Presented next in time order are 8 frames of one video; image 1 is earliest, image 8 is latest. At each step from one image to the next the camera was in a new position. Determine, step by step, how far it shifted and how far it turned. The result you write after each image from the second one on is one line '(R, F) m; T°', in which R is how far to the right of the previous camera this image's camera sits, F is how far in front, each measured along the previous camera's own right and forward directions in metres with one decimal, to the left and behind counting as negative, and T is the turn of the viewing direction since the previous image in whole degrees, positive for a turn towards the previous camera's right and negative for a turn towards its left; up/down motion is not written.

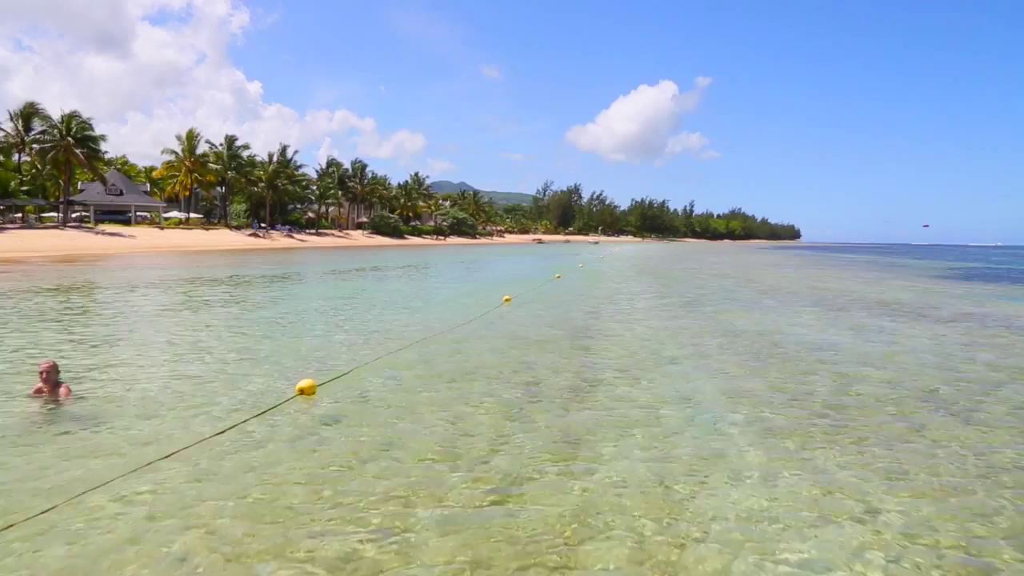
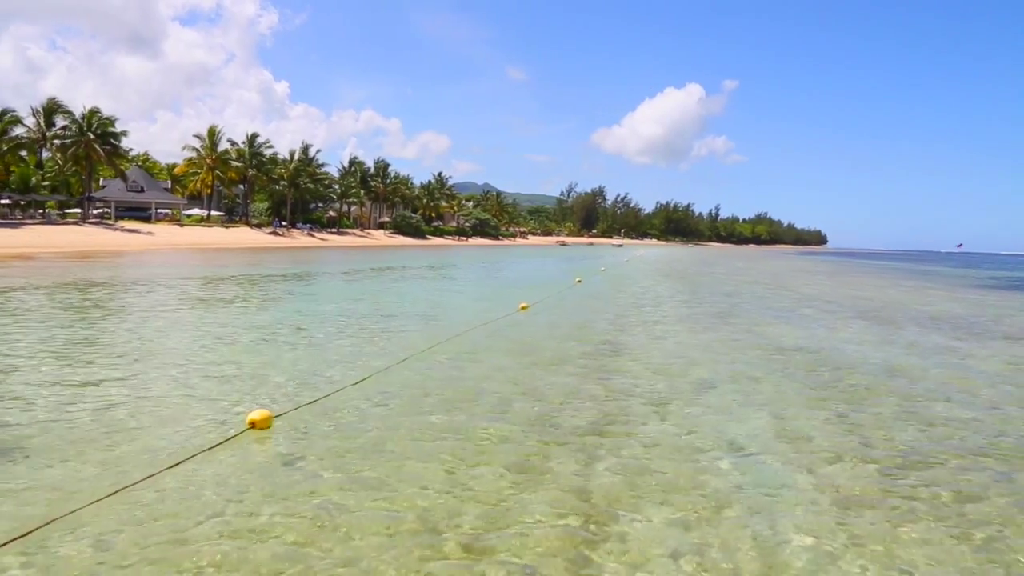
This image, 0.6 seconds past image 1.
(+0.1, +0.9) m; -2°
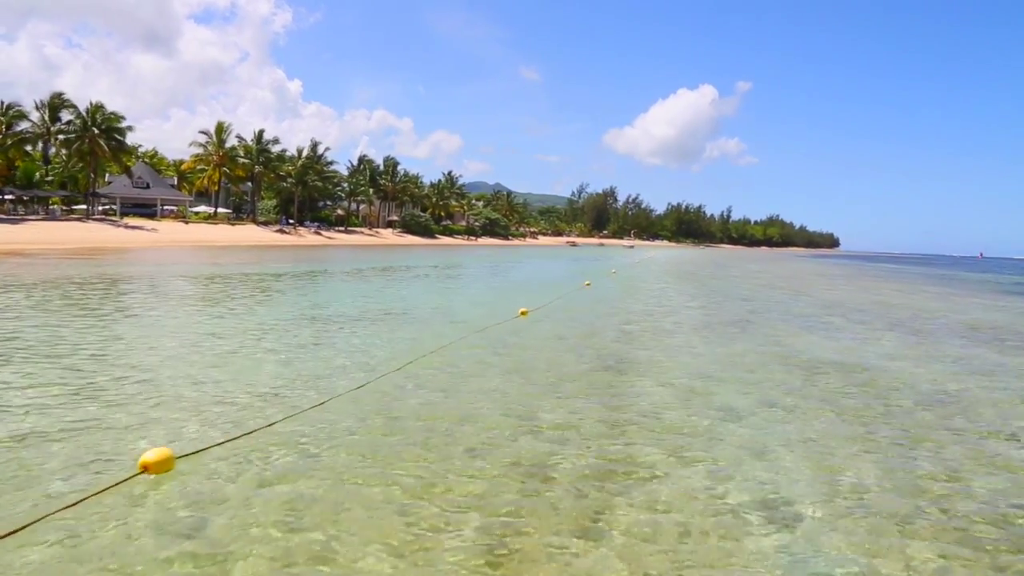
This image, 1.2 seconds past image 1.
(+0.1, +0.8) m; -1°
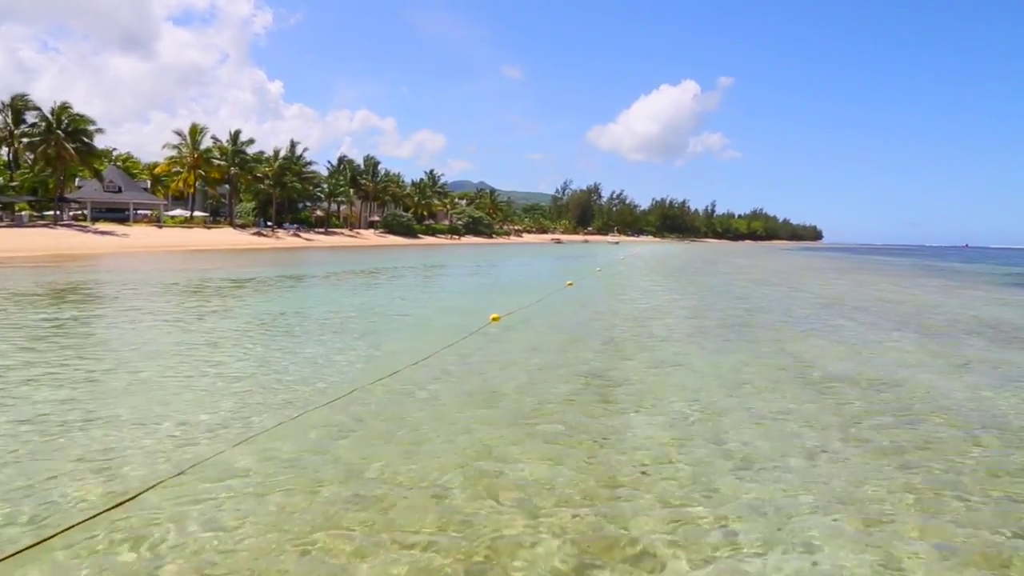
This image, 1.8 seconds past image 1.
(+0.1, +1.0) m; +1°
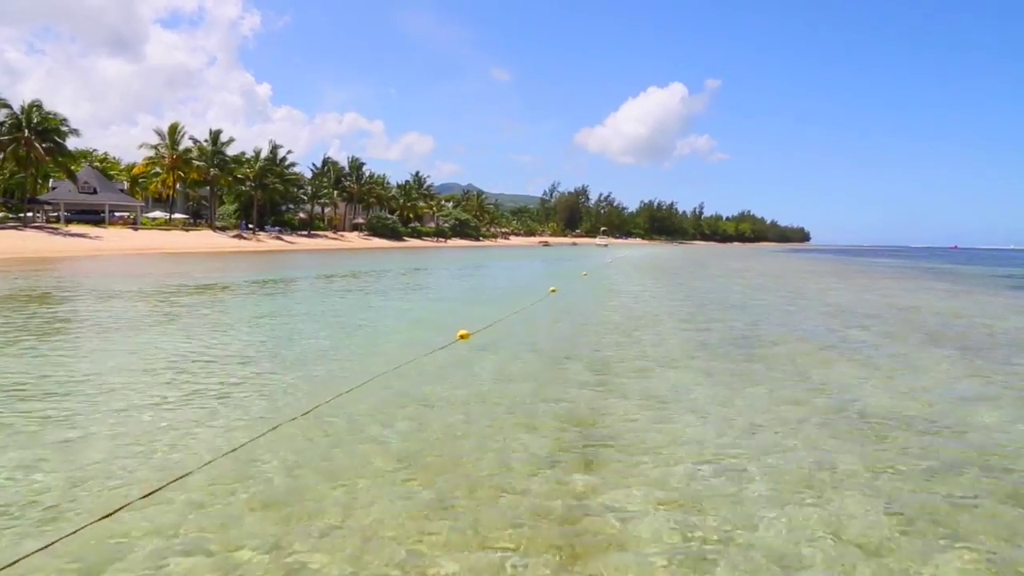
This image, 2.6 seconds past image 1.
(+0.1, +1.1) m; +1°
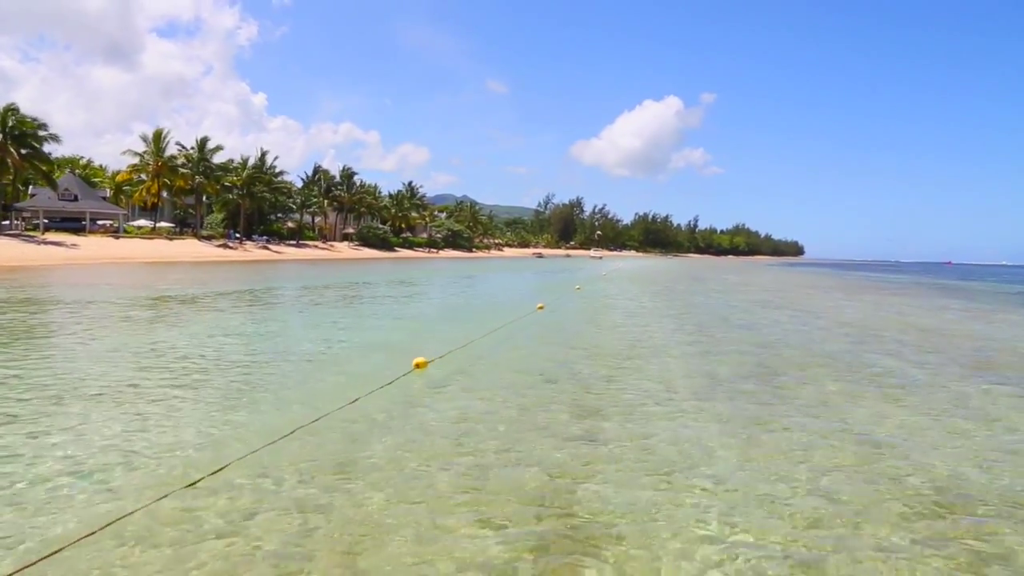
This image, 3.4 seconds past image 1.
(+0.2, +1.2) m; 0°
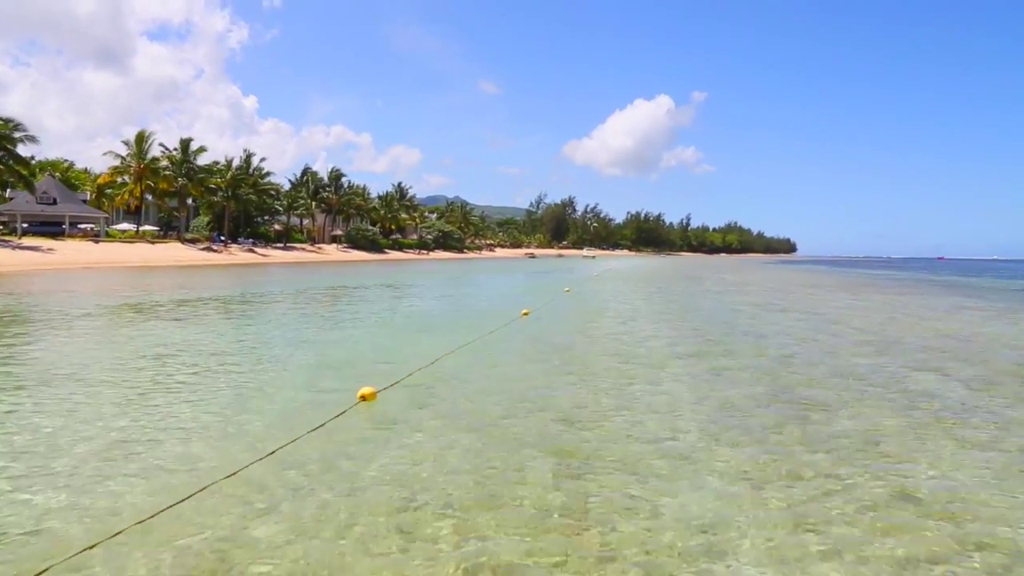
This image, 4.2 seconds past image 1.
(+0.1, +1.1) m; 0°
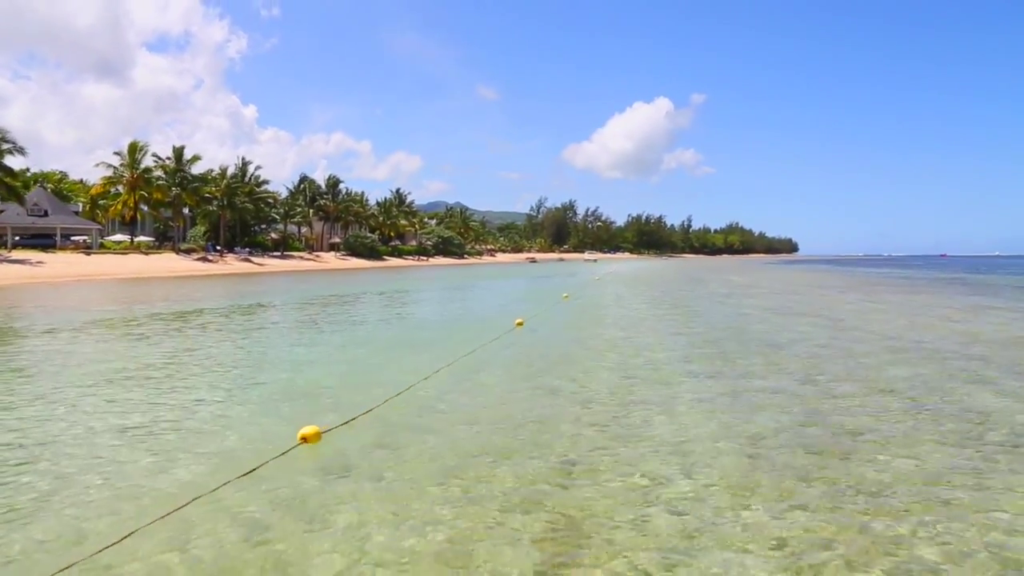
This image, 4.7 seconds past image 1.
(+0.1, +0.9) m; 0°
